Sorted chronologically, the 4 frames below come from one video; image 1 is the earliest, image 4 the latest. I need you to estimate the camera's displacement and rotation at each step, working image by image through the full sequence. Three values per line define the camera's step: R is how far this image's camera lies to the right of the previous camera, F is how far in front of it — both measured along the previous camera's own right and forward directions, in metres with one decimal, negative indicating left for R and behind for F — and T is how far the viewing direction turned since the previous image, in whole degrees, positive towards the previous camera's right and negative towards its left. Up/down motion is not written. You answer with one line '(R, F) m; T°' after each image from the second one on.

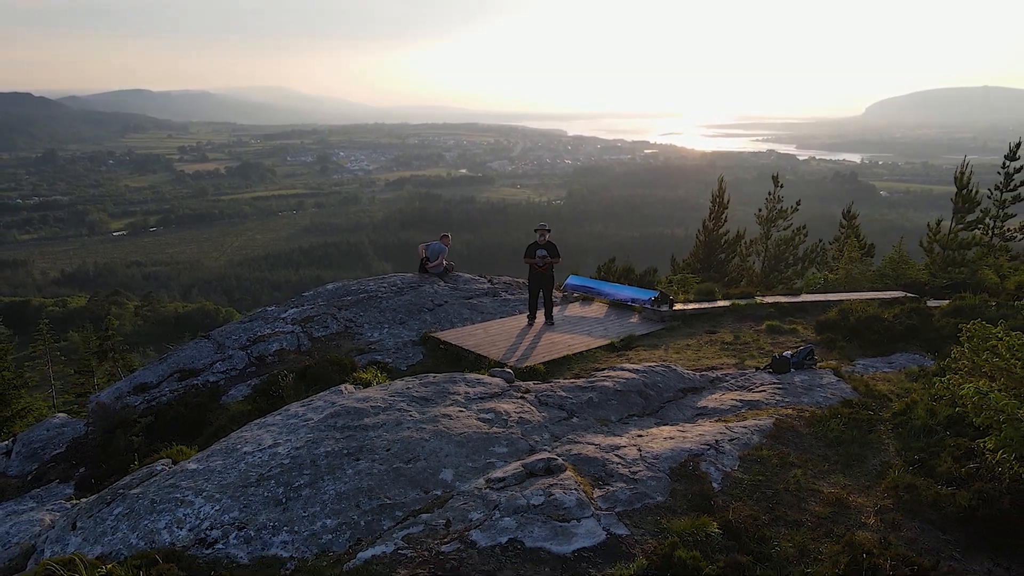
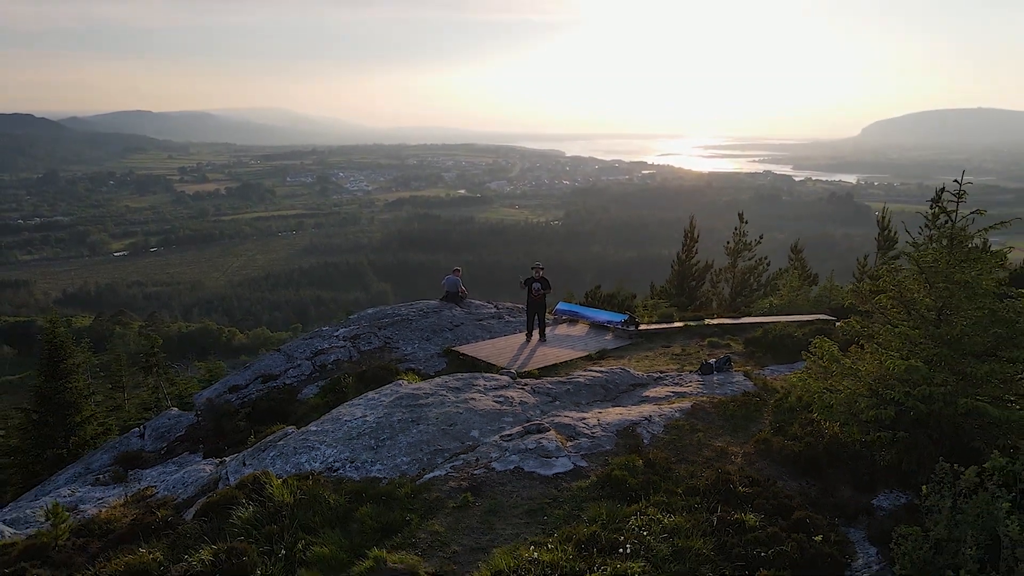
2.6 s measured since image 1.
(-0.1, -3.0) m; 0°
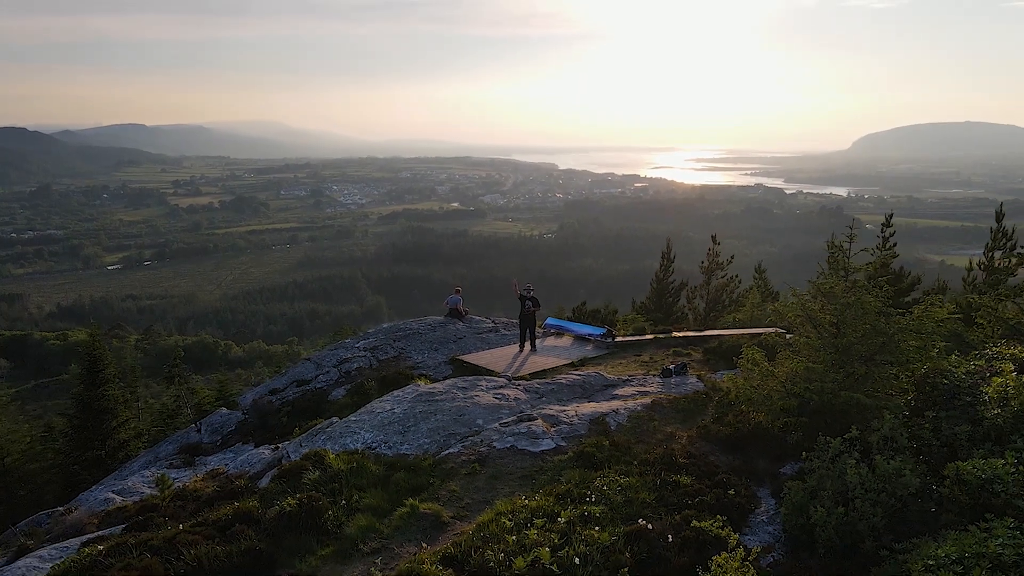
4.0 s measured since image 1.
(0.0, -2.3) m; +1°
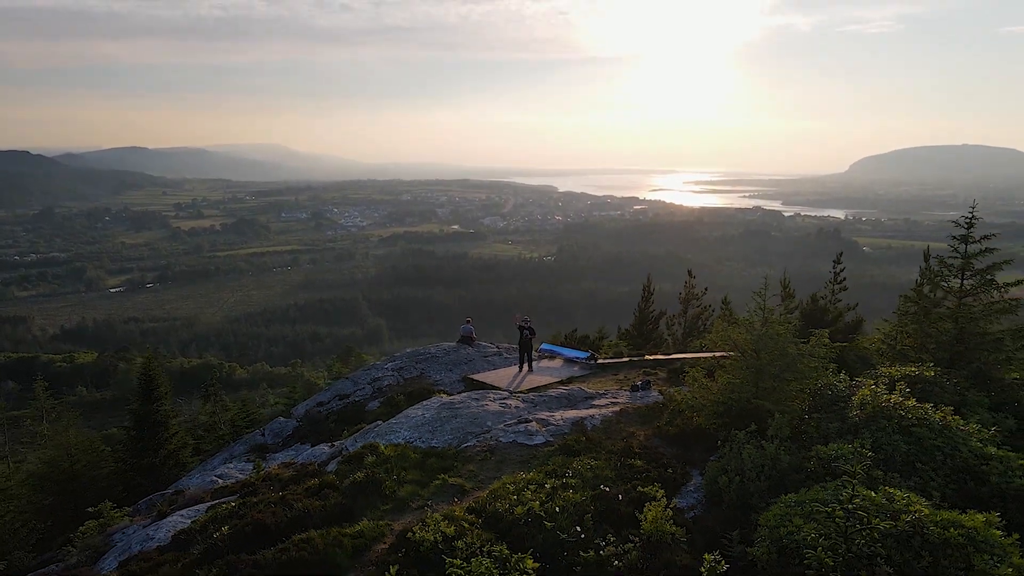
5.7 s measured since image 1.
(0.0, -3.5) m; 0°
